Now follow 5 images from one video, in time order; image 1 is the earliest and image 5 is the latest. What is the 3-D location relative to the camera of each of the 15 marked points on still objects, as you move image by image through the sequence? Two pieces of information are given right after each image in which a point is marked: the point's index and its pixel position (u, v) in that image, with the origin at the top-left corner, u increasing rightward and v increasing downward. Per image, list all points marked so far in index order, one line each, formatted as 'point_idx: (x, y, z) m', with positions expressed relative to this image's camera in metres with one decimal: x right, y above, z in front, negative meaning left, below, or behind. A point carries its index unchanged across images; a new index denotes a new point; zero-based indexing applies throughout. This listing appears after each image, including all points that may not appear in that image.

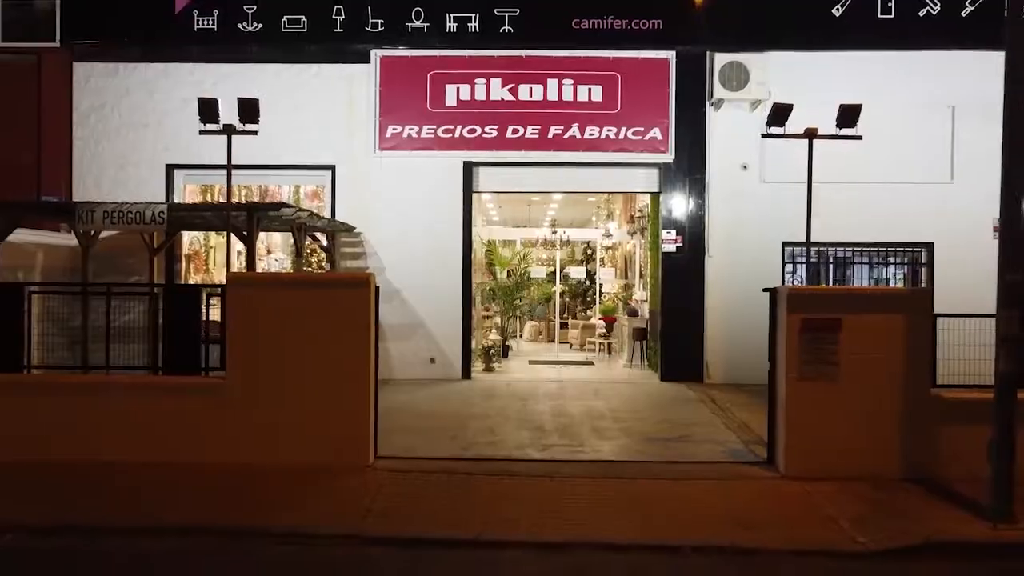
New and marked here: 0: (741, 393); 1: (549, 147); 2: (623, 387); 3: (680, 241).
0: (+2.6, -1.2, +9.2) m
1: (+0.4, +1.7, +9.7) m
2: (+1.3, -1.2, +9.3) m
3: (+2.0, +0.6, +9.7) m
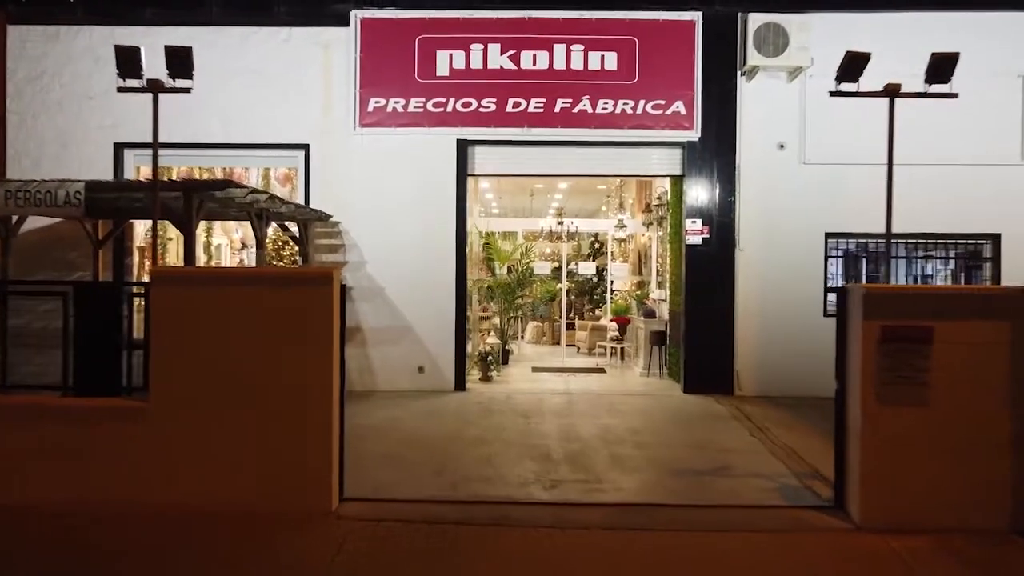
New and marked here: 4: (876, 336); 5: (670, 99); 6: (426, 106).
0: (+2.6, -1.2, +7.9) m
1: (+0.5, +1.7, +8.4) m
2: (+1.3, -1.1, +8.0) m
3: (+2.1, +0.6, +8.4) m
4: (+2.1, -0.3, +4.7) m
5: (+1.7, +2.0, +8.4) m
6: (-0.9, +1.9, +8.5) m
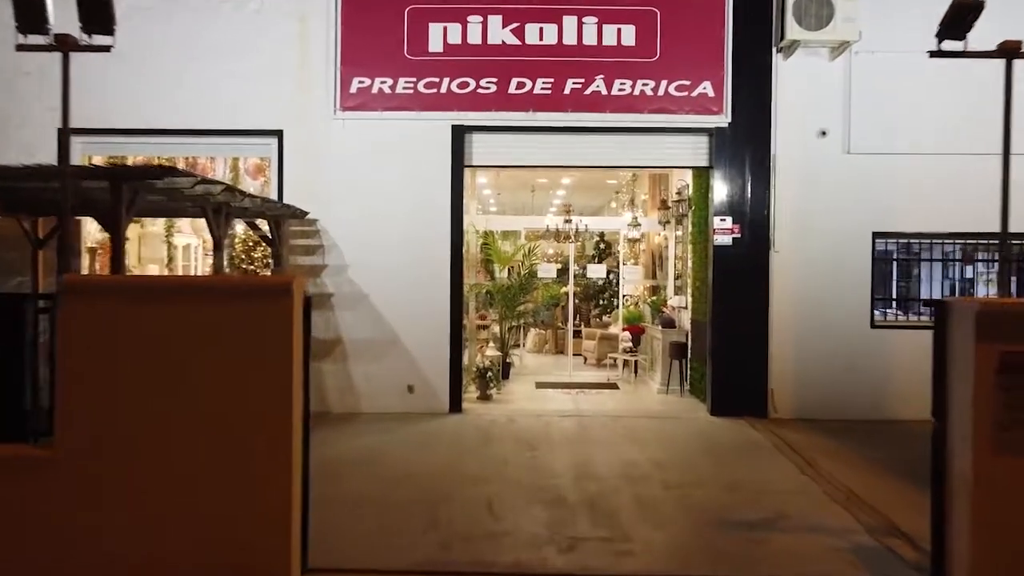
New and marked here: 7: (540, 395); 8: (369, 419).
0: (+2.7, -1.3, +6.8) m
1: (+0.5, +1.7, +7.4) m
2: (+1.3, -1.2, +7.0) m
3: (+2.1, +0.5, +7.4) m
4: (+2.2, -0.3, +3.6) m
5: (+1.7, +1.9, +7.4) m
6: (-0.9, +1.8, +7.4) m
7: (+0.3, -1.1, +8.4) m
8: (-1.3, -1.2, +7.3) m
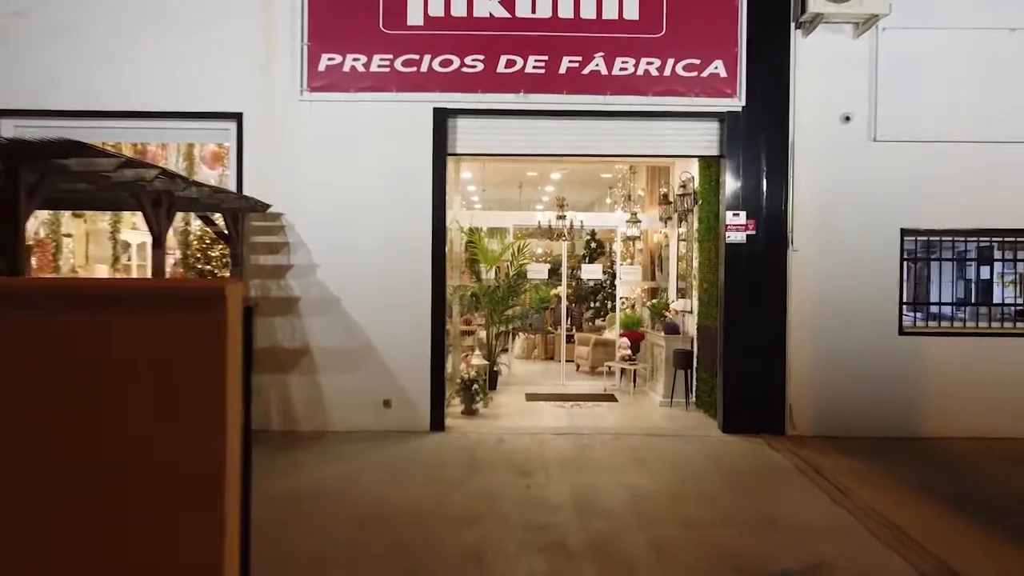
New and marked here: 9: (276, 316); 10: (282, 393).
0: (+2.6, -1.3, +6.1) m
1: (+0.4, +1.6, +6.6) m
2: (+1.2, -1.2, +6.2) m
3: (+2.0, +0.5, +6.6) m
4: (+2.1, -0.4, +2.9) m
5: (+1.6, +1.9, +6.6) m
6: (-1.0, +1.8, +6.6) m
7: (+0.2, -1.1, +7.6) m
8: (-1.4, -1.2, +6.4) m
9: (-1.9, -0.2, +6.6) m
10: (-1.9, -0.9, +6.6) m
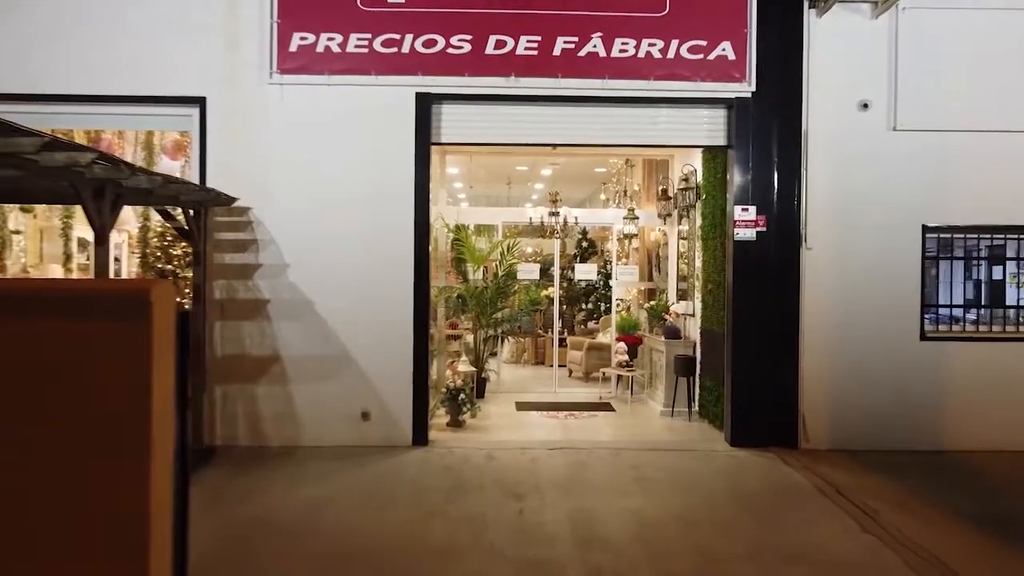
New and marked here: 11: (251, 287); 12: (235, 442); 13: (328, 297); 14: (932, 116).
0: (+2.5, -1.3, +5.6) m
1: (+0.3, +1.6, +6.0) m
2: (+1.2, -1.2, +5.7) m
3: (+1.9, +0.5, +6.1) m
4: (+2.1, -0.4, +2.4) m
5: (+1.5, +1.9, +6.1) m
6: (-1.0, +1.8, +6.0) m
7: (+0.1, -1.2, +7.1) m
8: (-1.5, -1.2, +5.9) m
9: (-2.0, -0.2, +6.0) m
10: (-2.0, -0.9, +6.0) m
11: (-2.0, 0.0, +6.0) m
12: (-2.1, -1.2, +6.1) m
13: (-1.4, -0.1, +6.1) m
14: (+3.2, +1.3, +6.1) m
